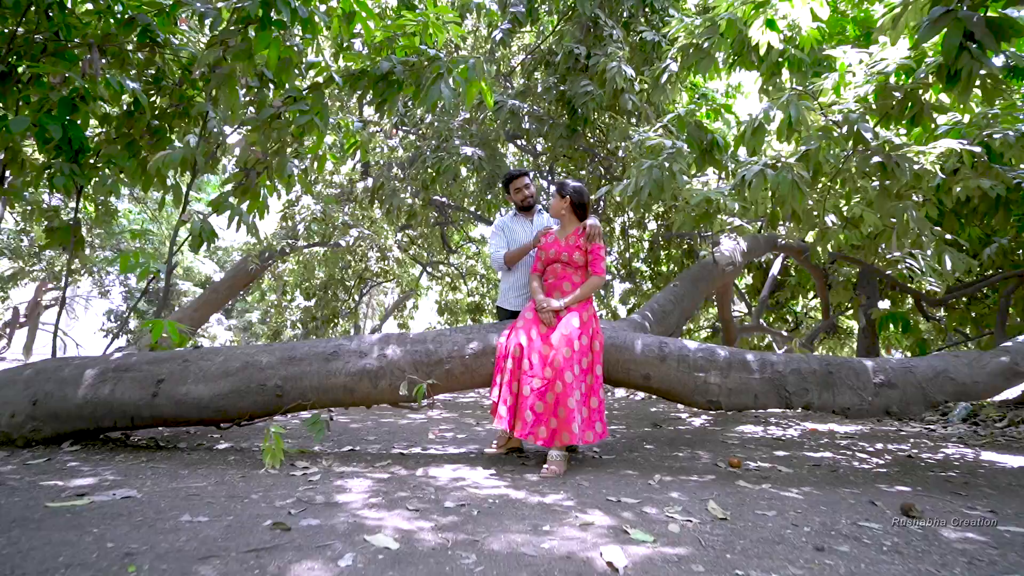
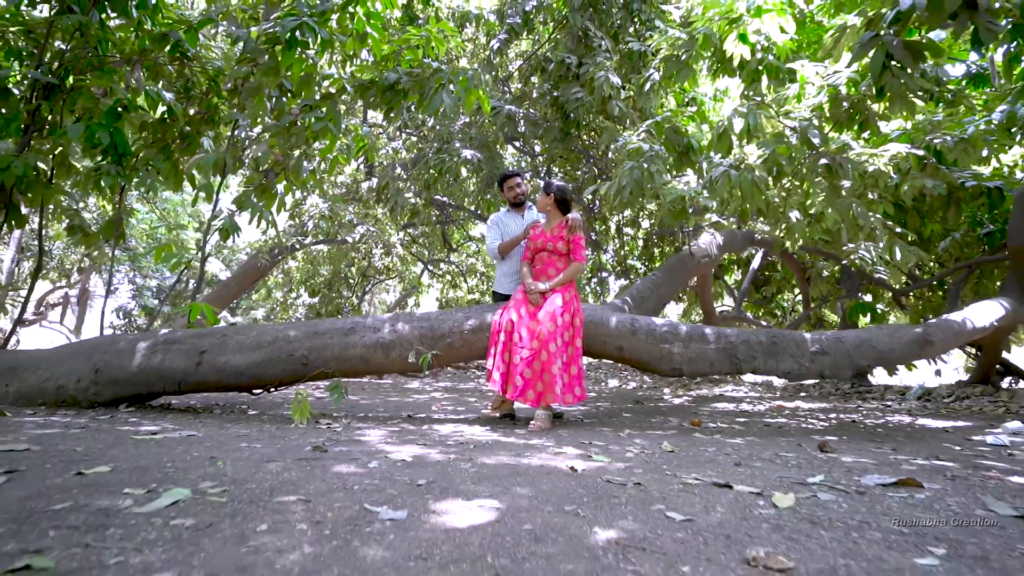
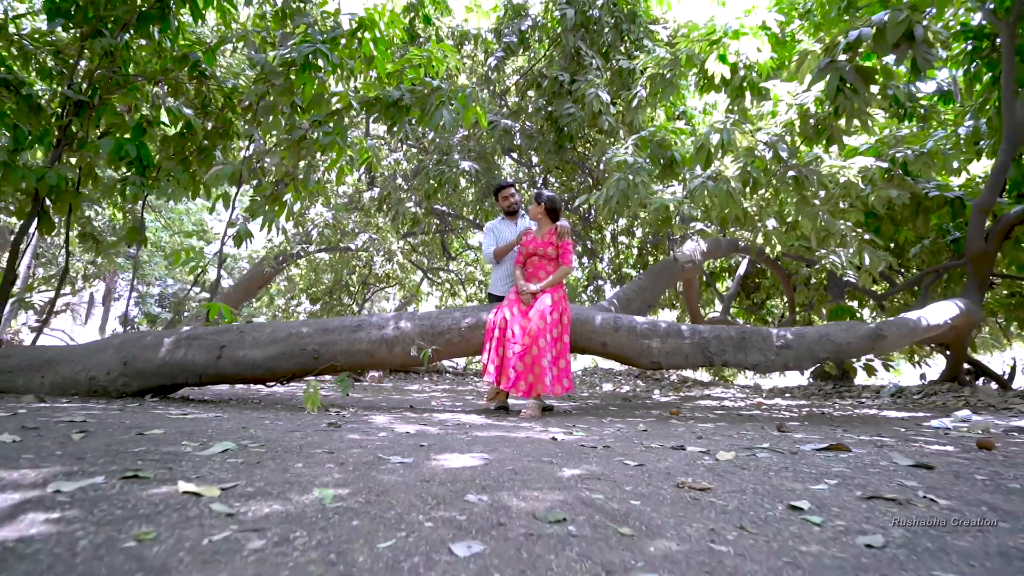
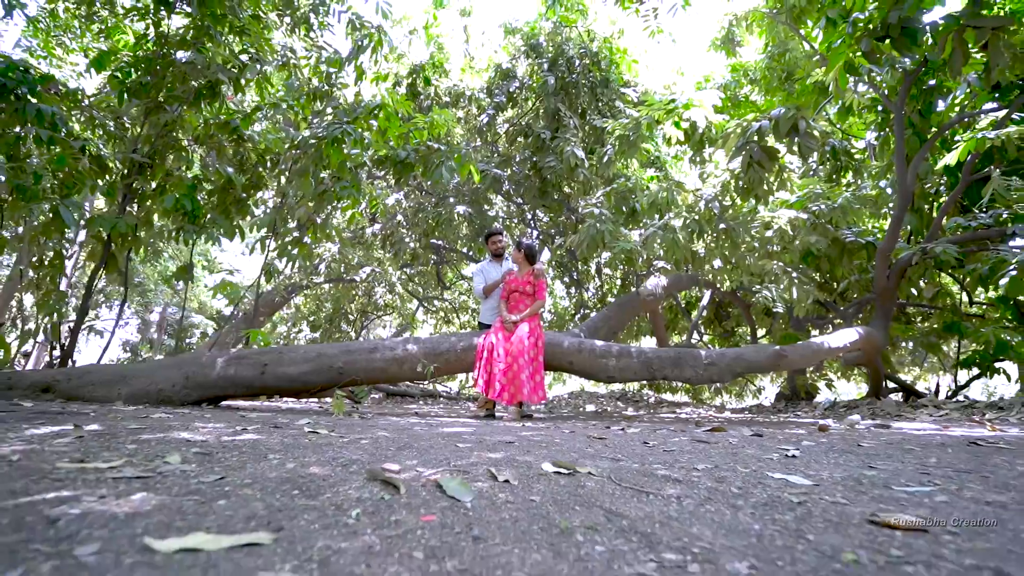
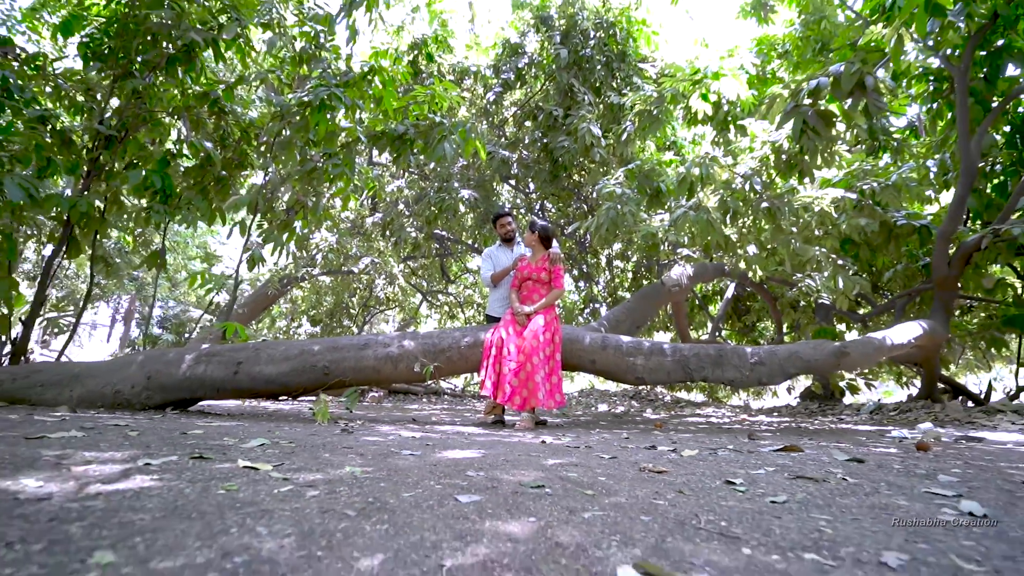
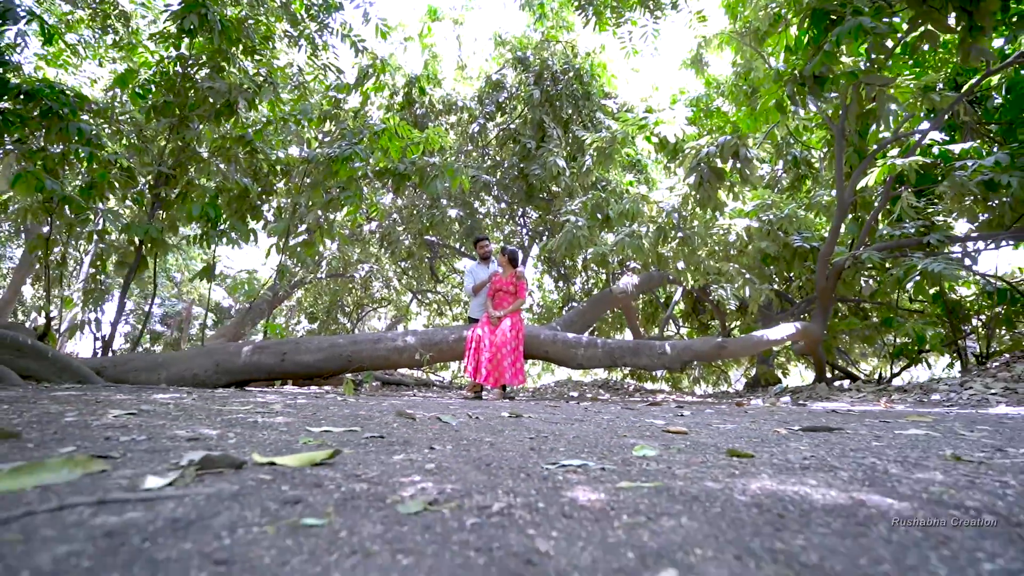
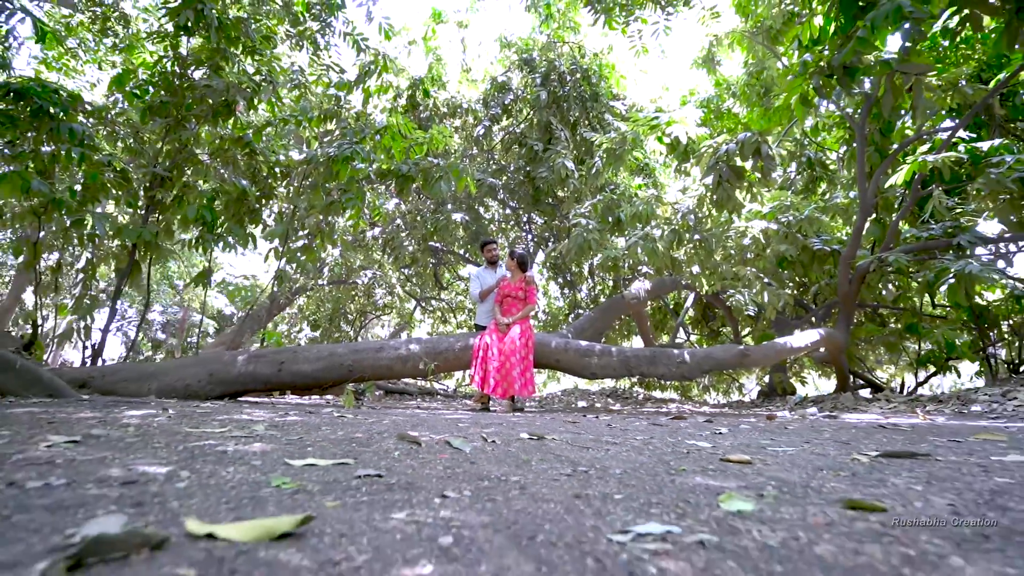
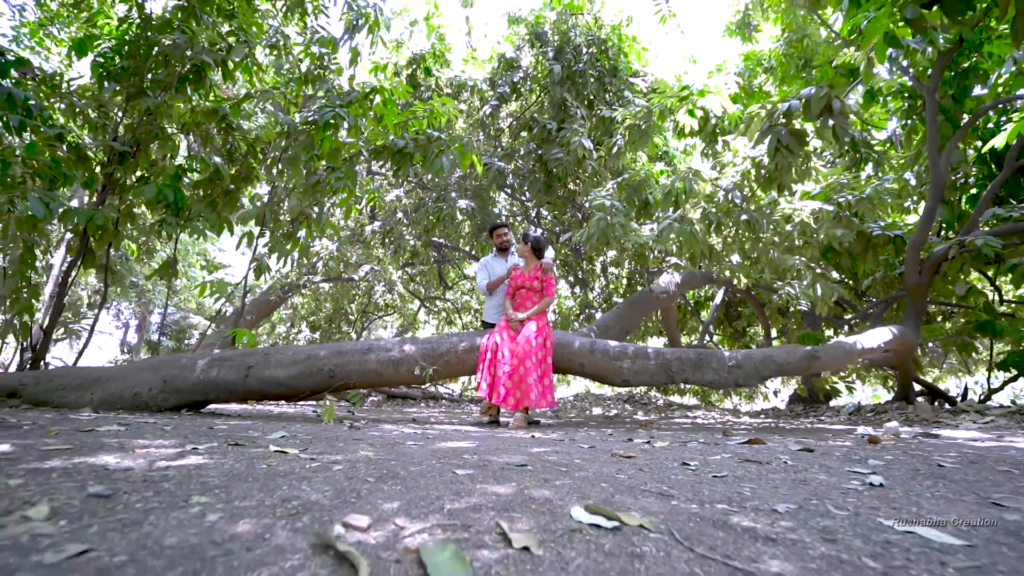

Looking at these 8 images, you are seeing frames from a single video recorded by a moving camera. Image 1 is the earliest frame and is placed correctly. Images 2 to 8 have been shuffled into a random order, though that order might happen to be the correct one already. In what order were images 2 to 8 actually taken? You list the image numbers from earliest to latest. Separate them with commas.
2, 3, 5, 8, 4, 7, 6
